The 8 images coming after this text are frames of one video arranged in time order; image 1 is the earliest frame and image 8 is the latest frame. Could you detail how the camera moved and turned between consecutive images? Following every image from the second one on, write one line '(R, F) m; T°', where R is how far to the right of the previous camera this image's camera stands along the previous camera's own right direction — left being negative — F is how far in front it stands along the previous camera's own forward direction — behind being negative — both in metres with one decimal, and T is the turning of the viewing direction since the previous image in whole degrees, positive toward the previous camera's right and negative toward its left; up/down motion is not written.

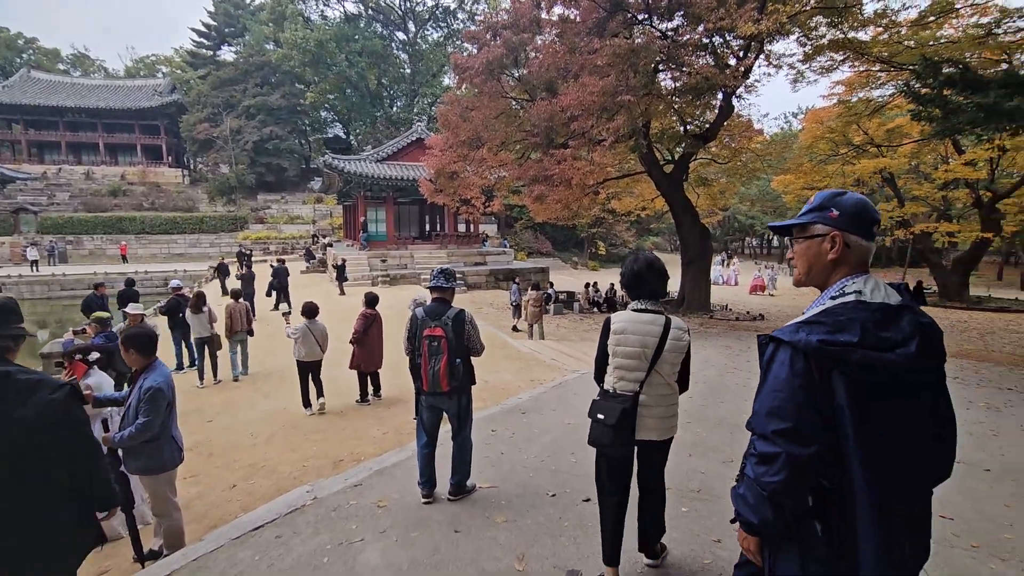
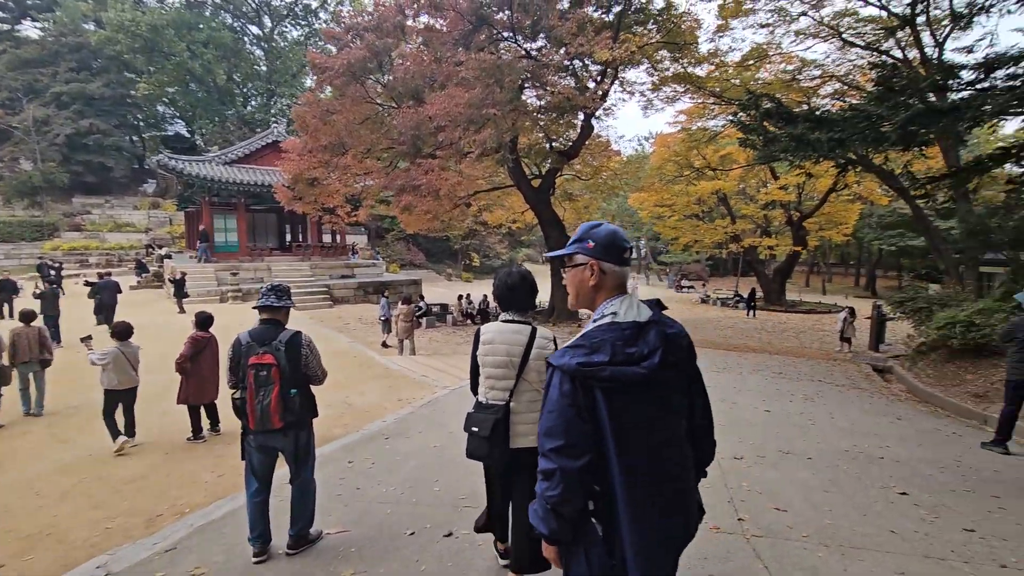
(+0.1, +0.2) m; +14°
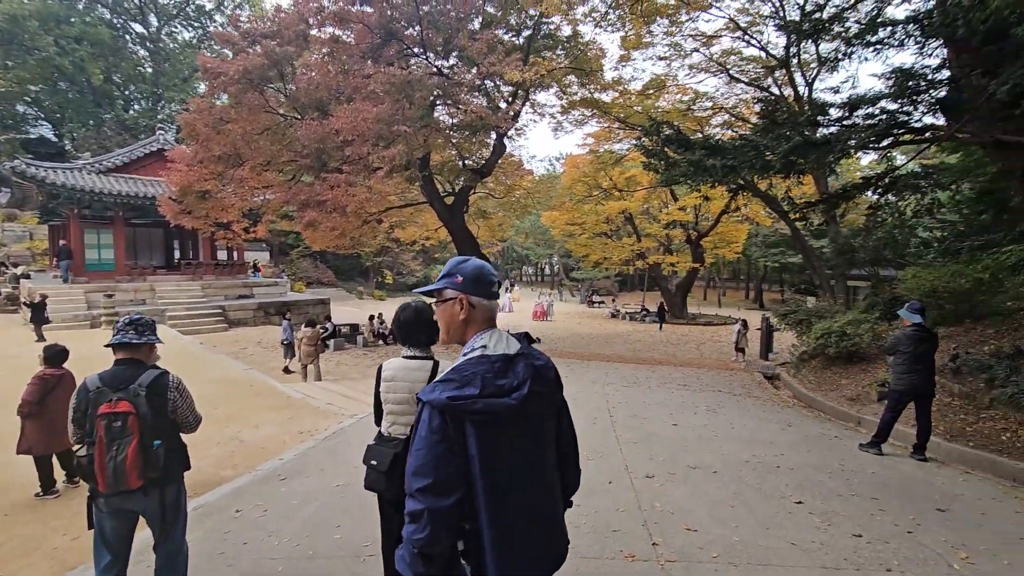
(0.0, +0.1) m; +9°
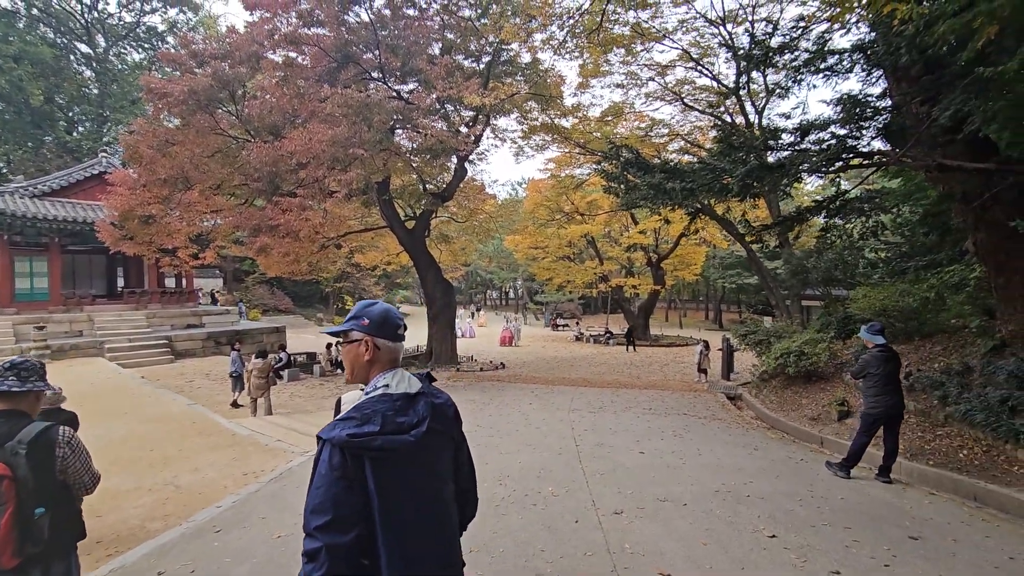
(0.0, +0.2) m; +4°
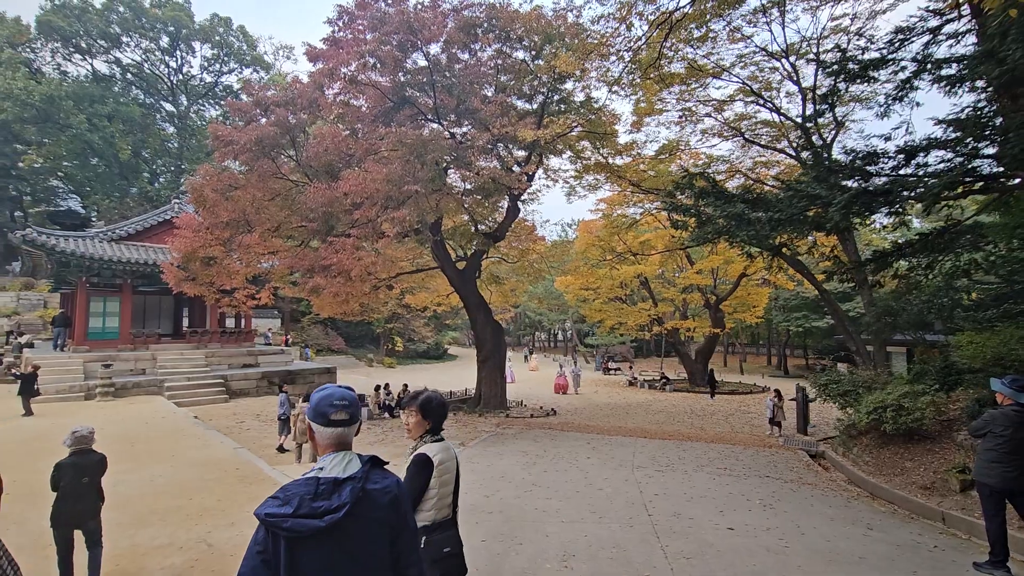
(-0.1, +0.5) m; -5°
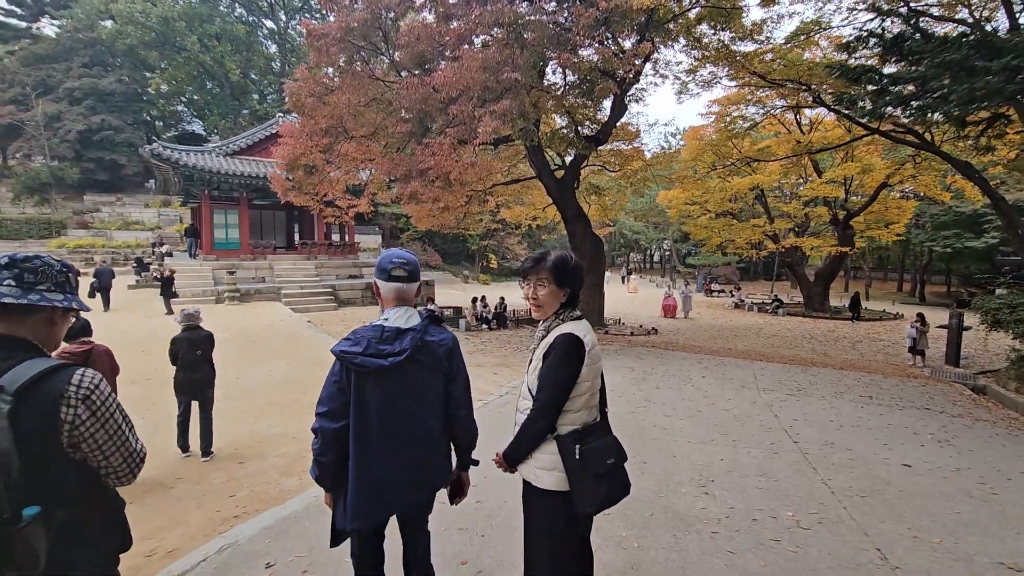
(-0.2, +0.6) m; -10°
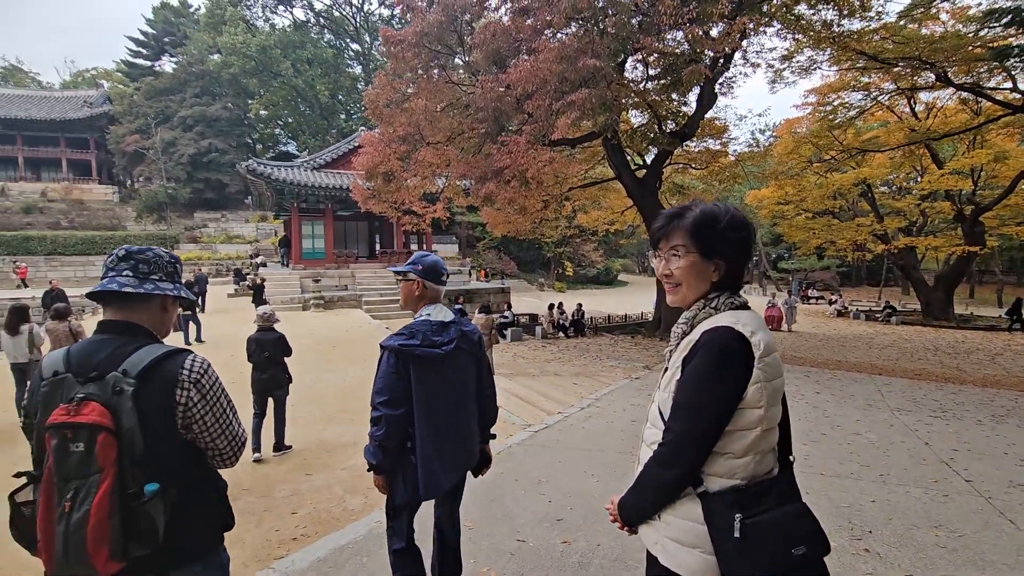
(-0.1, +0.4) m; -8°
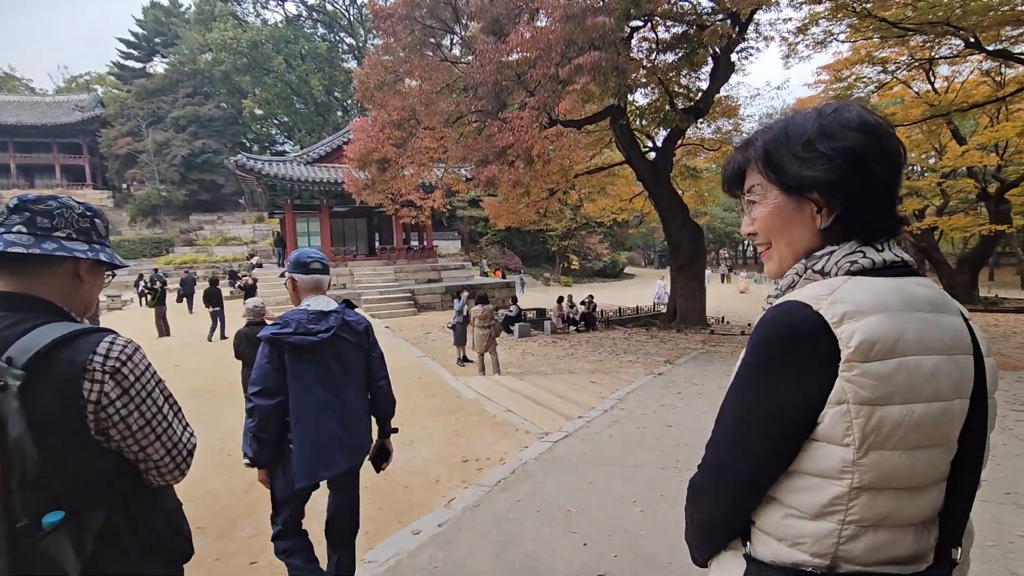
(-0.1, +0.7) m; 0°
